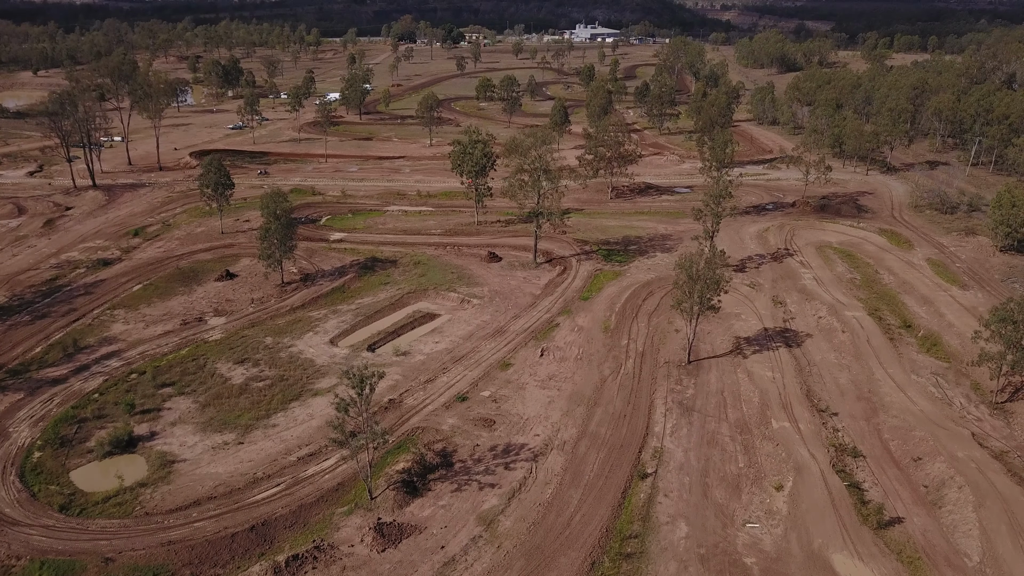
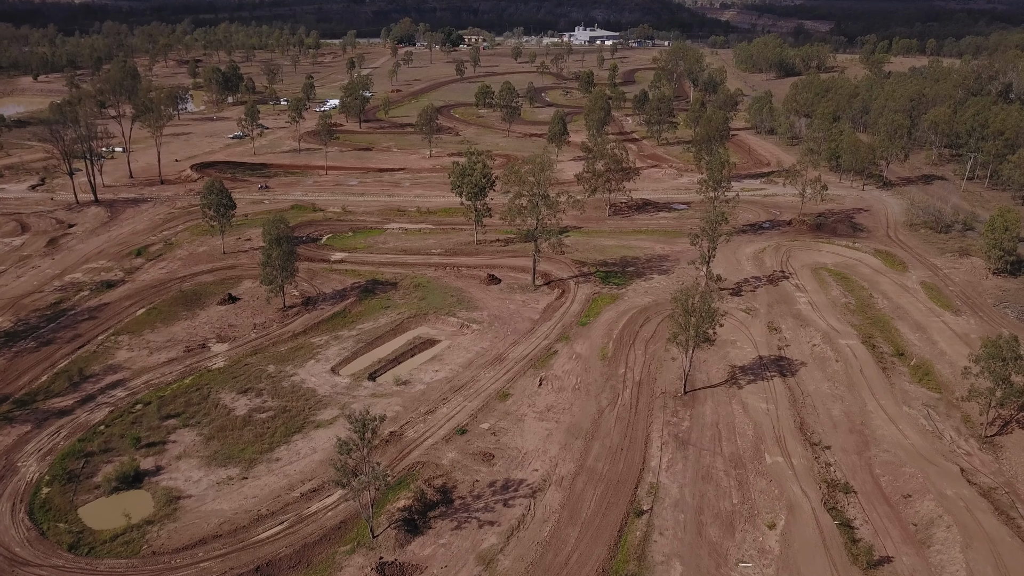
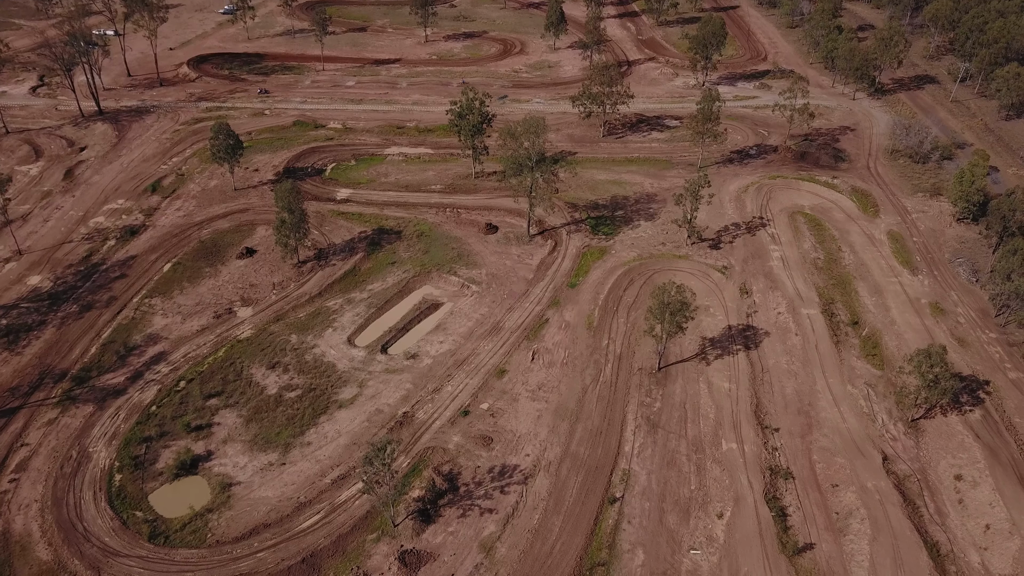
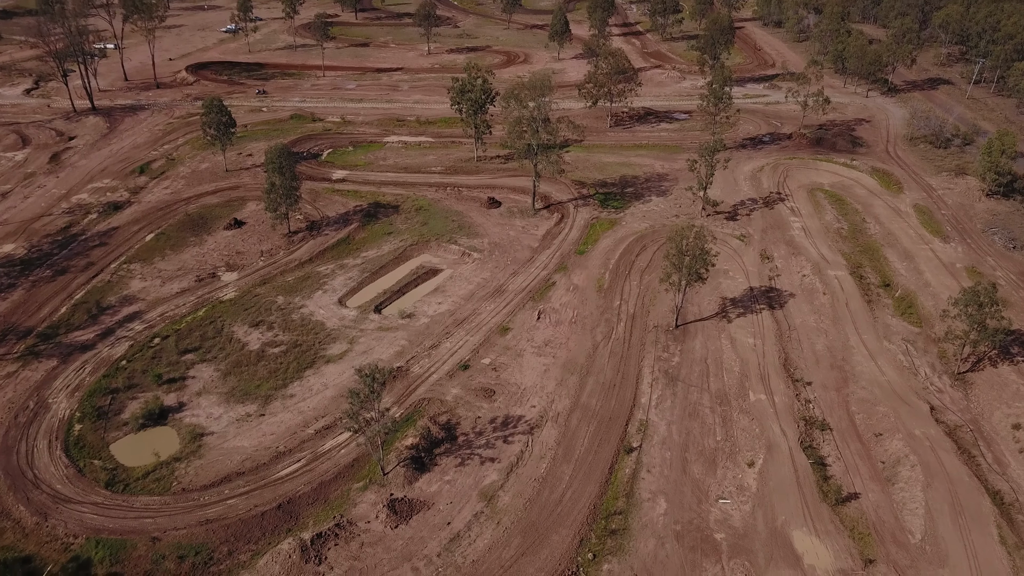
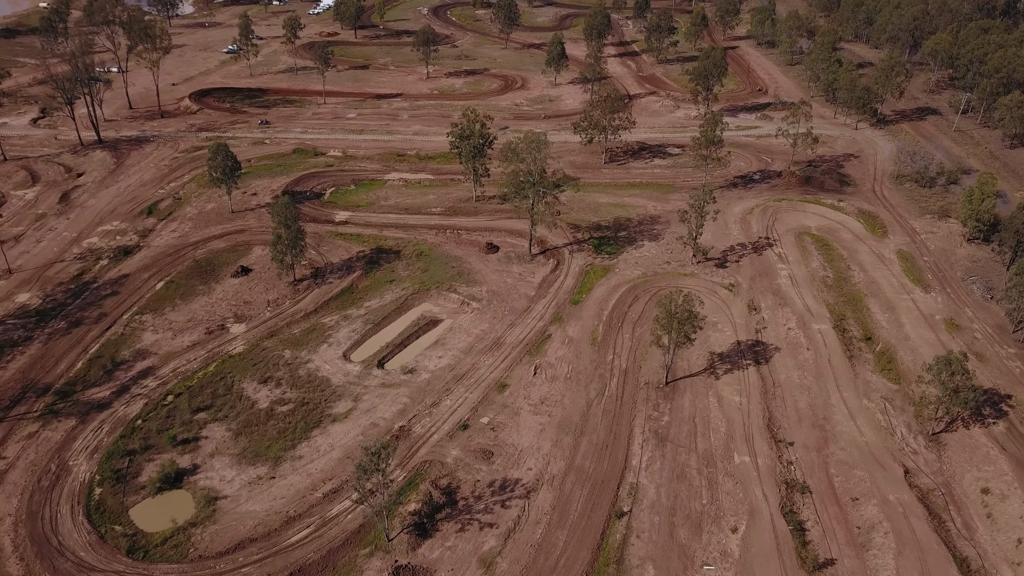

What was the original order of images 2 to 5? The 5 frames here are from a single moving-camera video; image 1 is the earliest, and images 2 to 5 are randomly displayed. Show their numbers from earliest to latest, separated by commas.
2, 4, 5, 3
